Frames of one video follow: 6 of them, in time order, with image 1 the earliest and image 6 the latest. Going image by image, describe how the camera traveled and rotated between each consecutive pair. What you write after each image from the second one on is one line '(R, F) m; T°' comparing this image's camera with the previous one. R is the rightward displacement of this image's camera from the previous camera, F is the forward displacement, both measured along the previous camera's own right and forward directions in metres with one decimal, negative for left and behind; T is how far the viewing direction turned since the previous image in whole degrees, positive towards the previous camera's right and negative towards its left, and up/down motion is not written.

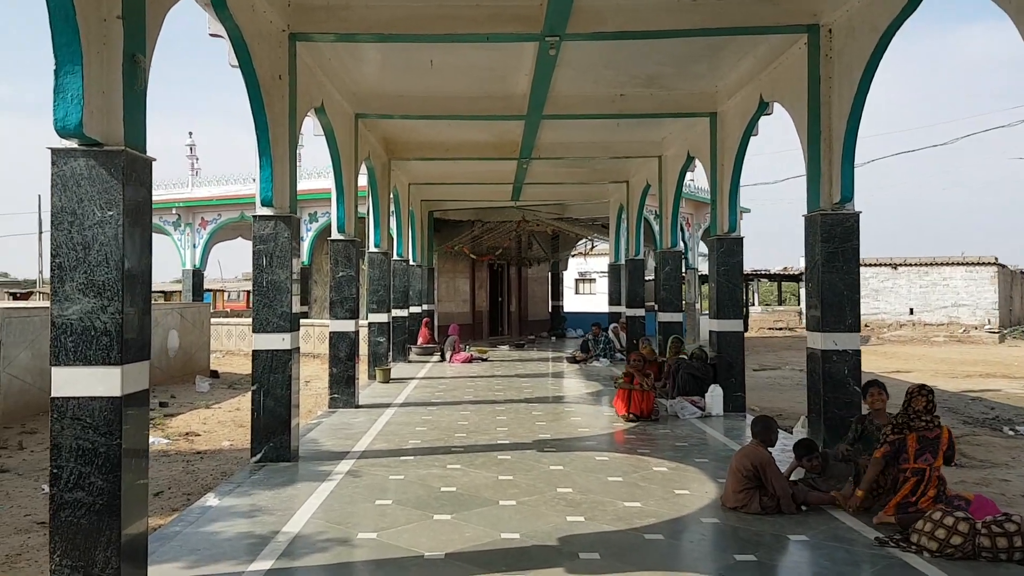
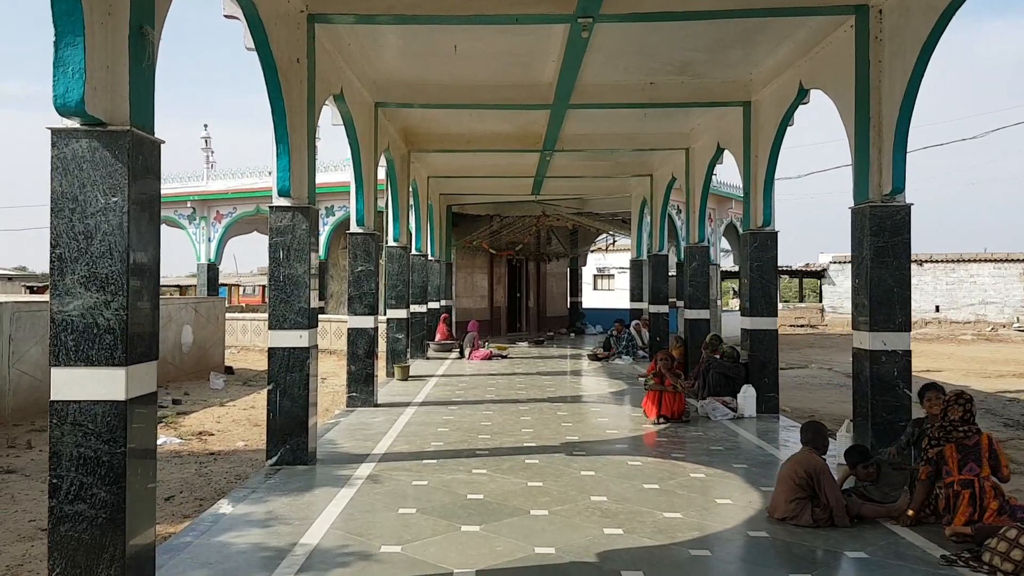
(-0.1, +0.4) m; -1°
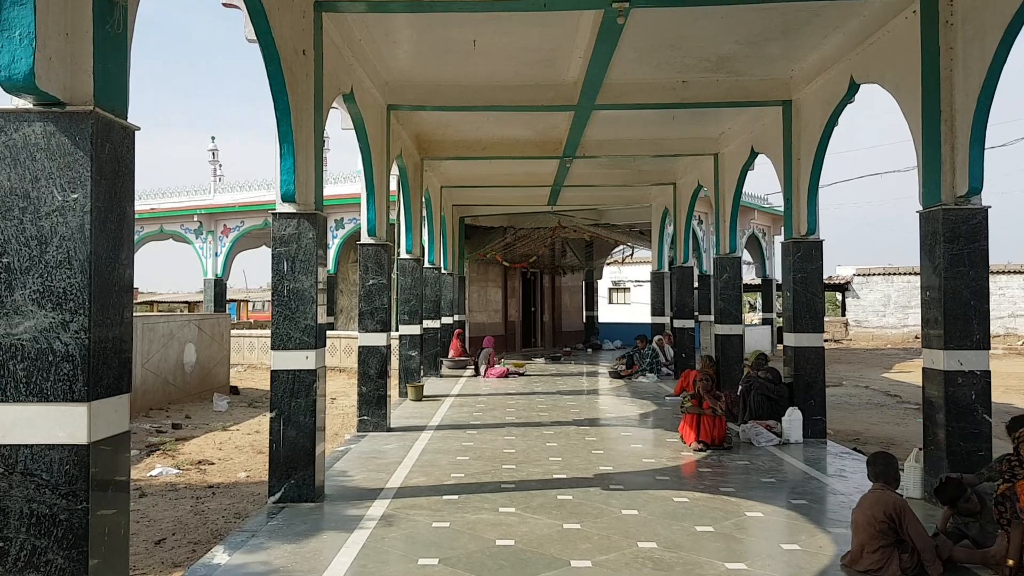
(-0.1, +0.7) m; -1°
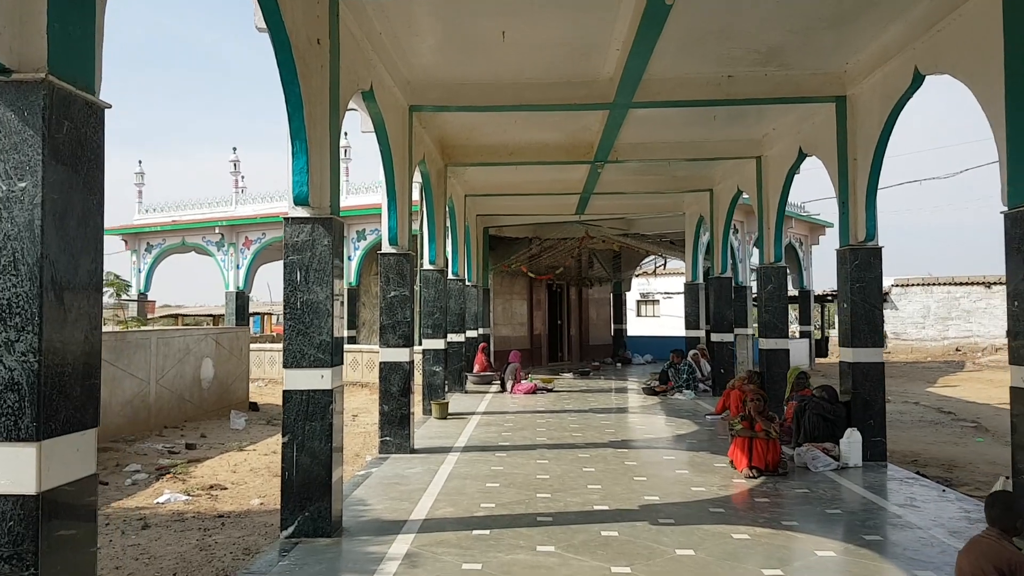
(-0.1, +0.6) m; -2°
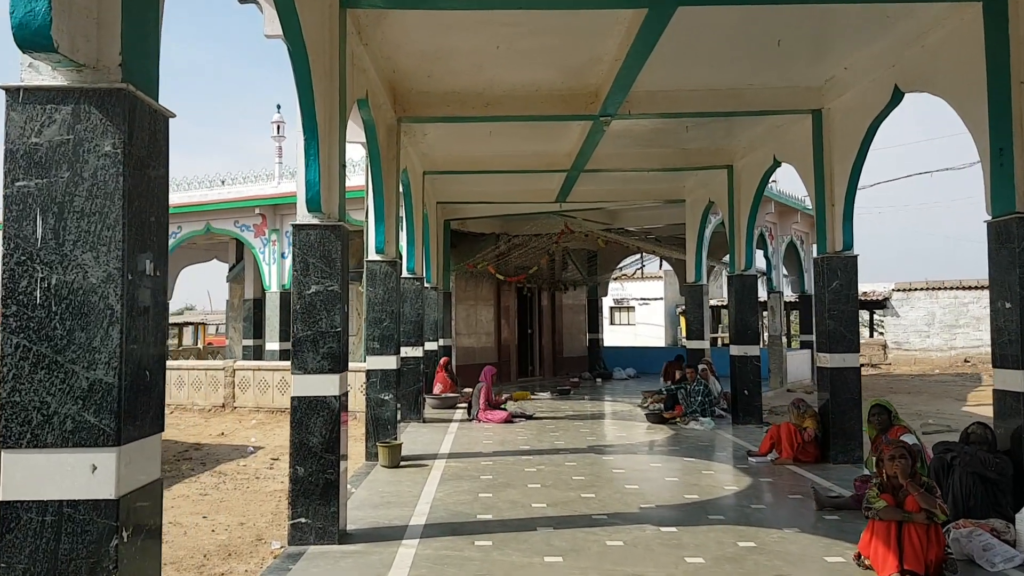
(-0.2, +3.0) m; +3°
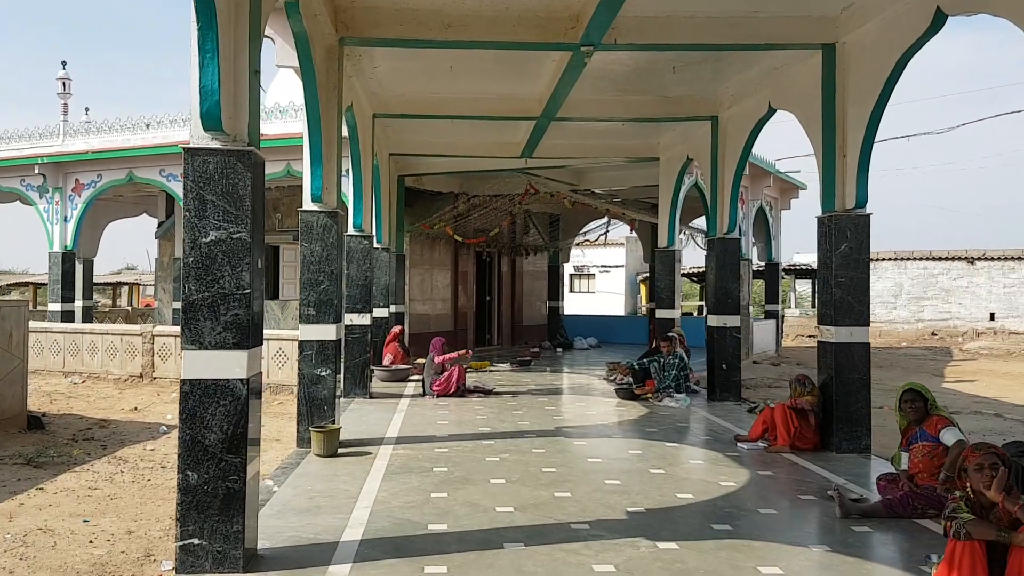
(0.0, +1.2) m; +3°
